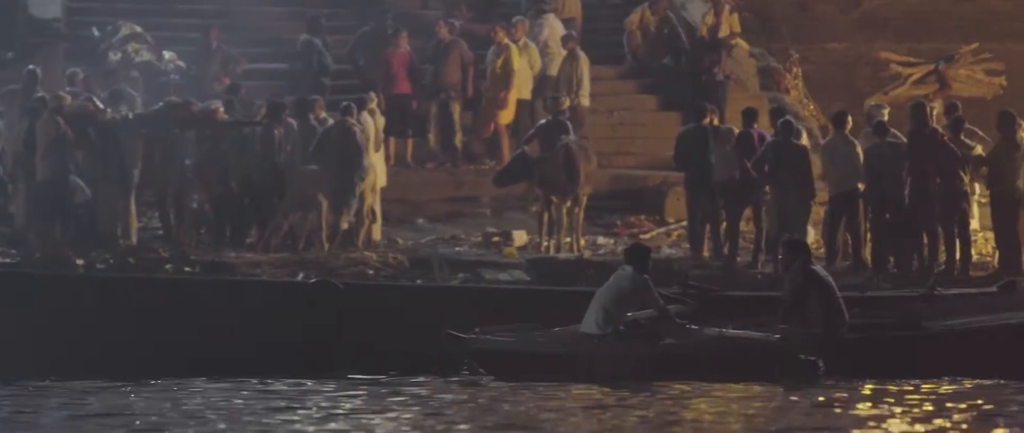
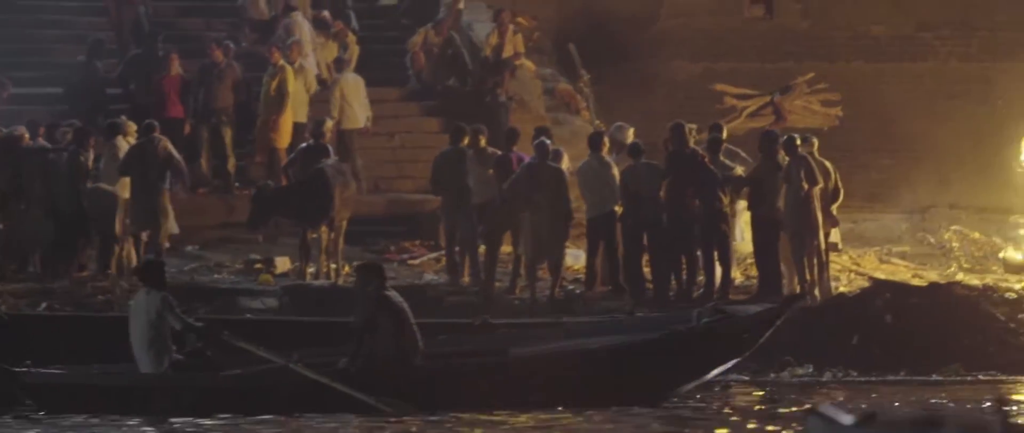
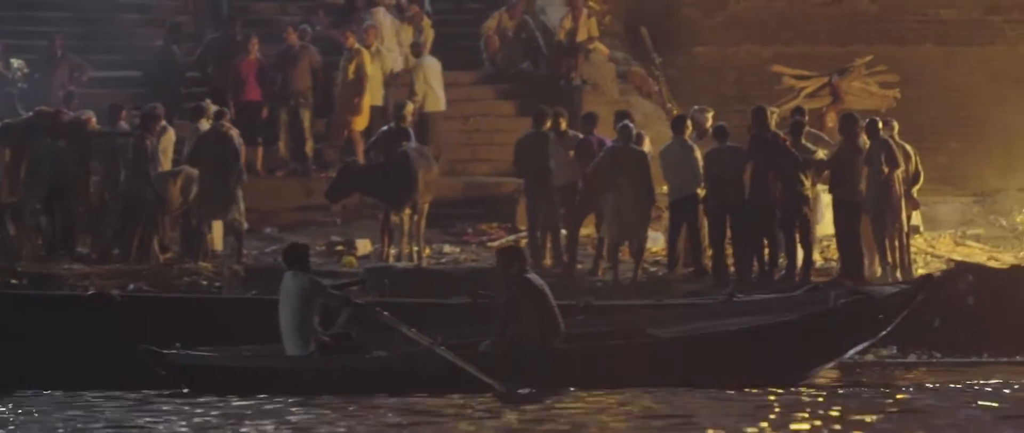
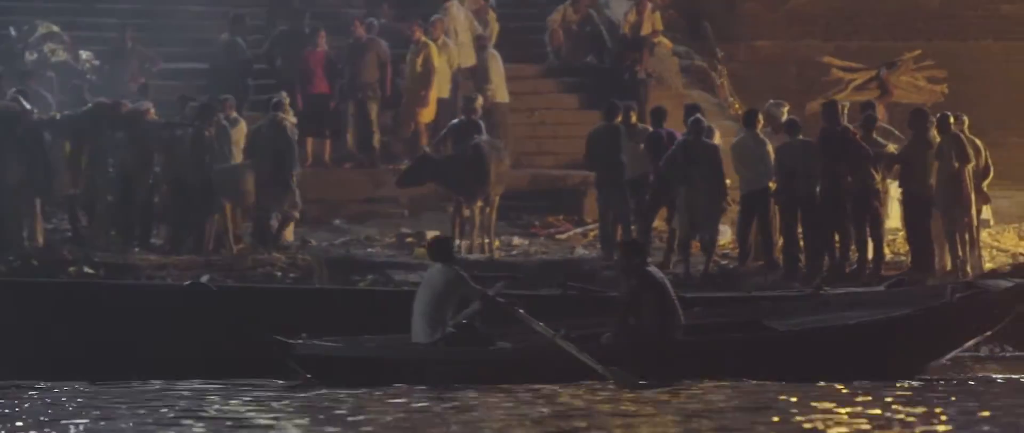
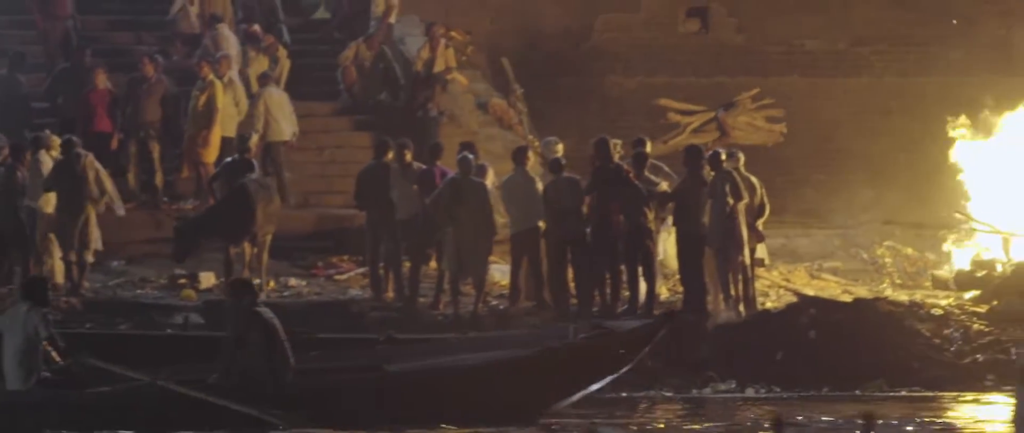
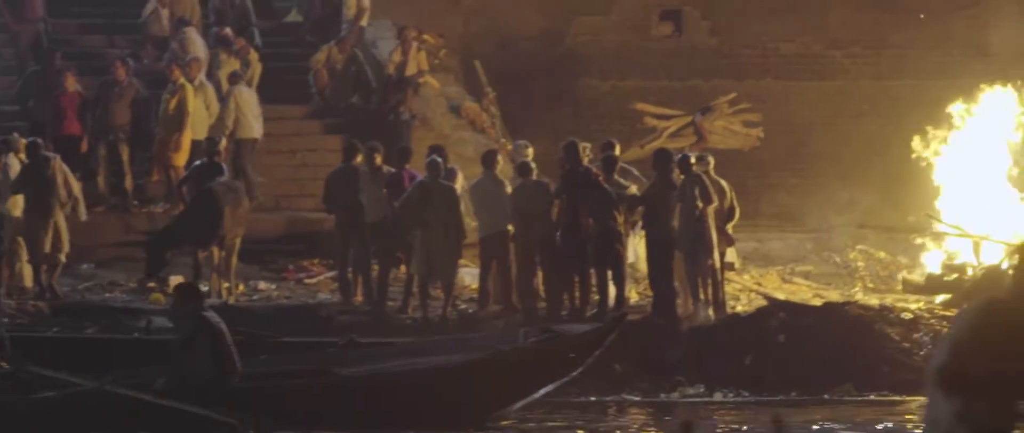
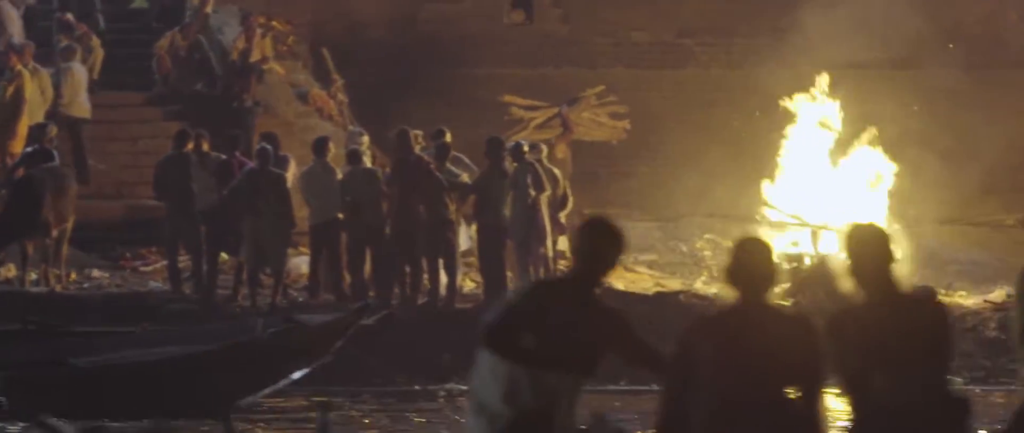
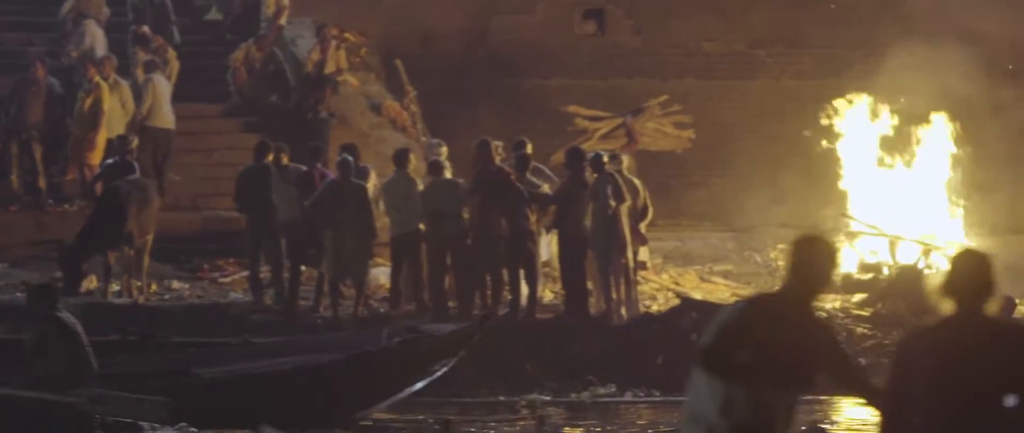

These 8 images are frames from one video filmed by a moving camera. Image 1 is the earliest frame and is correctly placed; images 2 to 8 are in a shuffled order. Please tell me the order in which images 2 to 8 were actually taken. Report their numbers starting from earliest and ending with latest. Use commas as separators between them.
4, 3, 2, 5, 6, 8, 7
